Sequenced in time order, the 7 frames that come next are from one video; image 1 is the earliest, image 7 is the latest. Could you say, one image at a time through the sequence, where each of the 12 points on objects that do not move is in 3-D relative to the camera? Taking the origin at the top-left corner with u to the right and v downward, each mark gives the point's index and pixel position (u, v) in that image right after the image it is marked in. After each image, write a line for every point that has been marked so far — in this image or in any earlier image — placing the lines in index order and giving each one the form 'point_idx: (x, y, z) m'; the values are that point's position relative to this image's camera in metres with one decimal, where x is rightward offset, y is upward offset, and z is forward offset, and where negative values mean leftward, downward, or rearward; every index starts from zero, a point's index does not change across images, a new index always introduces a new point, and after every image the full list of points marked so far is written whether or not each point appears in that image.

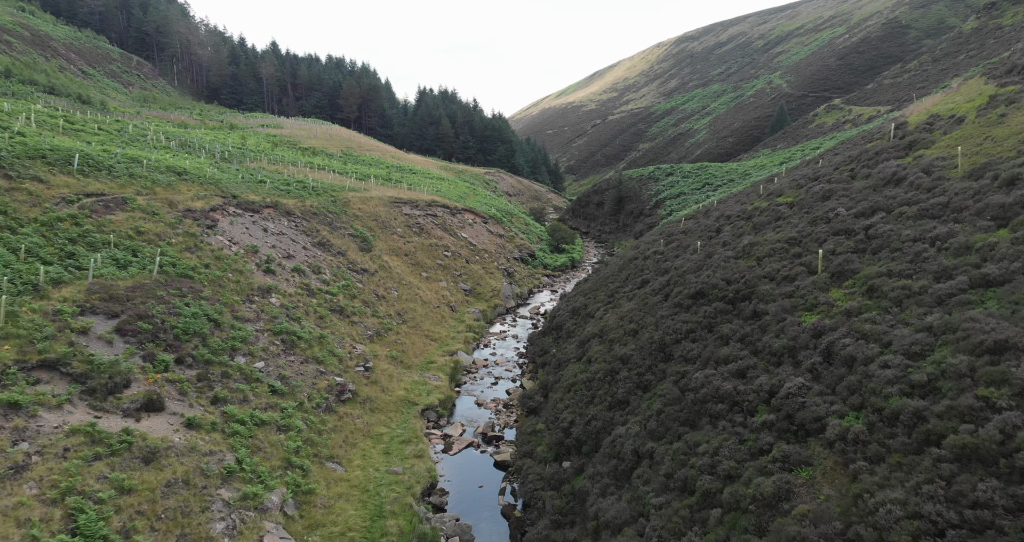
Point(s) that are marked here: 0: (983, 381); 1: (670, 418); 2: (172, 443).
0: (+8.4, -1.9, +10.3) m
1: (+4.4, -4.1, +16.1) m
2: (-9.9, -5.1, +17.0) m
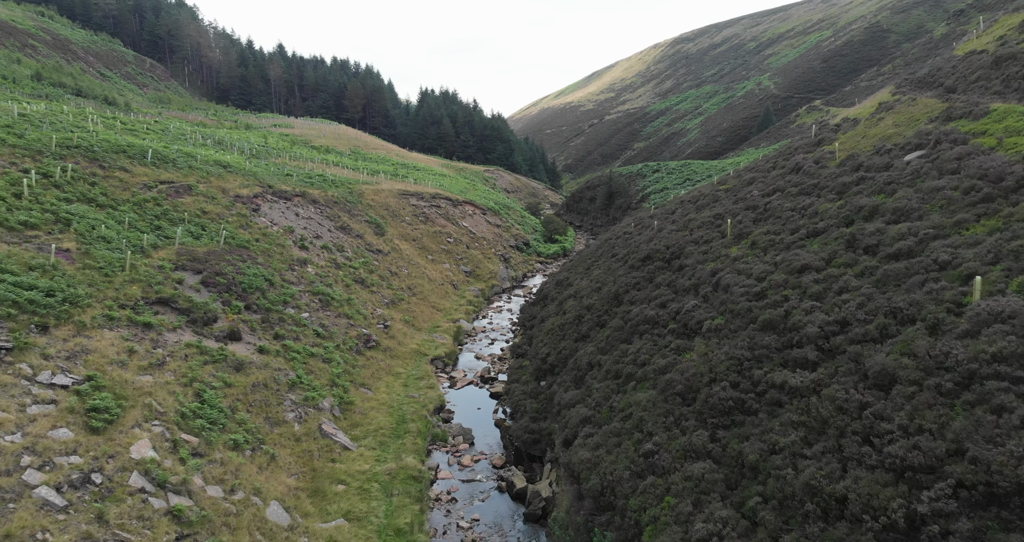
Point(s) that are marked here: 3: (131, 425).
0: (+8.0, -0.5, +16.5) m
1: (+4.0, -2.6, +22.4) m
2: (-10.4, -3.6, +23.2) m
3: (-10.7, -4.3, +16.3) m
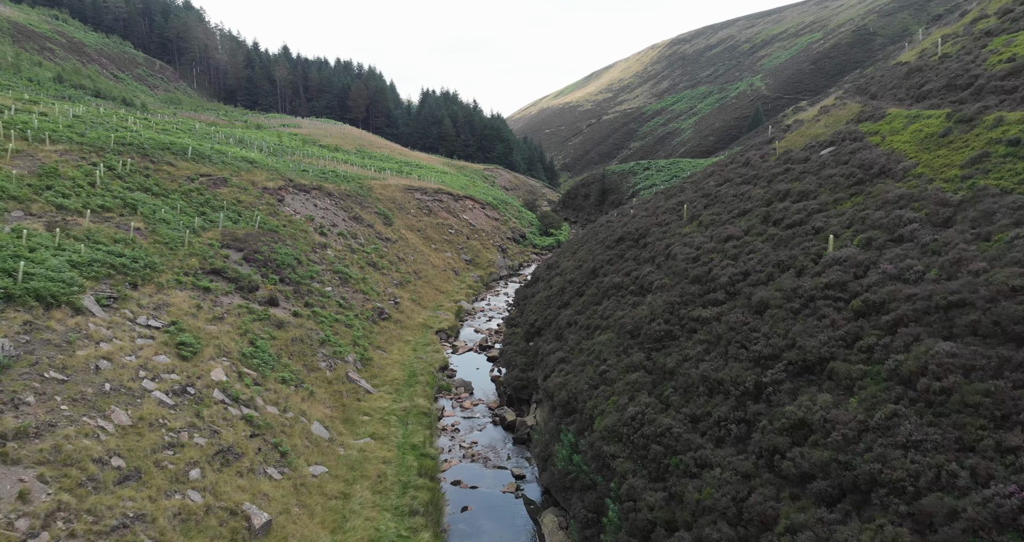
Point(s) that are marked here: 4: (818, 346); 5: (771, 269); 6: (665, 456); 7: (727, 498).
0: (+7.6, +0.7, +21.4) m
1: (+3.6, -1.4, +27.2) m
2: (-10.8, -2.4, +28.1) m
3: (-11.1, -3.2, +21.1) m
4: (+7.3, -1.8, +13.7) m
5: (+8.0, 0.0, +17.9) m
6: (+3.8, -4.6, +14.6) m
7: (+4.5, -4.8, +12.3) m
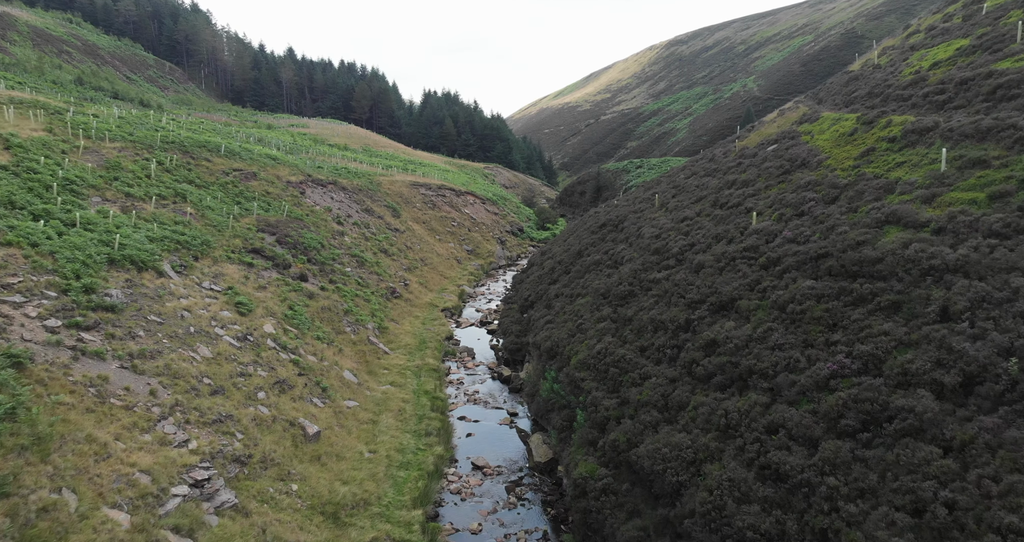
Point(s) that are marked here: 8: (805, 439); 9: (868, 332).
0: (+7.4, +1.9, +26.2) m
1: (+3.4, -0.2, +32.1) m
2: (-11.0, -1.3, +33.0) m
3: (-11.3, -2.0, +26.0) m
4: (+7.0, -0.6, +18.6) m
5: (+7.8, +1.2, +22.7) m
6: (+3.6, -3.5, +19.4) m
7: (+4.3, -3.7, +17.1) m
8: (+6.5, -3.7, +12.9) m
9: (+8.6, -1.5, +13.9) m
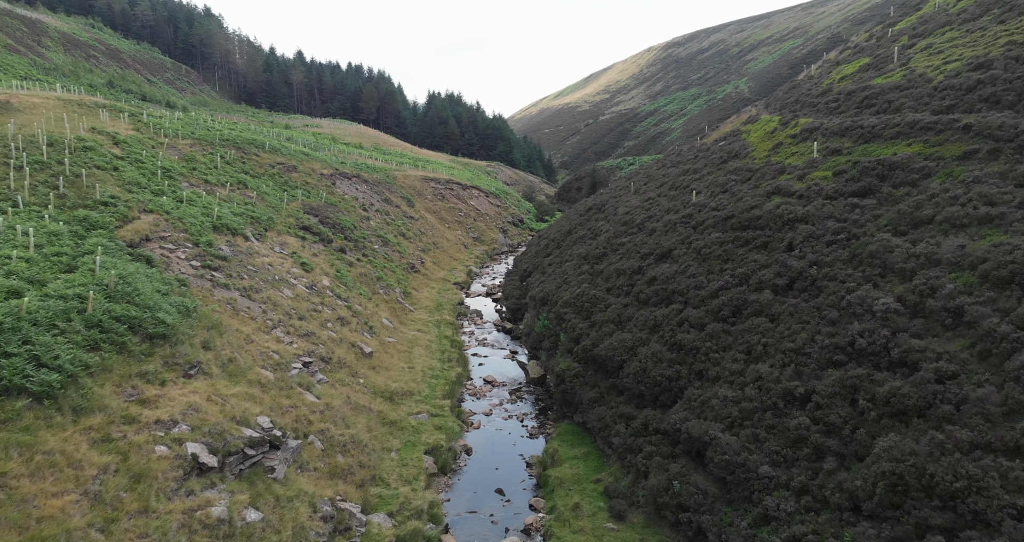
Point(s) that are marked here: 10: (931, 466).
0: (+7.5, +3.7, +33.7) m
1: (+3.5, +1.6, +39.6) m
2: (-10.9, +0.6, +40.5) m
3: (-11.2, -0.2, +33.6) m
4: (+7.1, +1.2, +26.1) m
5: (+7.8, +3.0, +30.2) m
6: (+3.7, -1.6, +27.0) m
7: (+4.4, -1.8, +24.6) m
8: (+6.6, -1.9, +20.4) m
9: (+8.6, +0.4, +21.5) m
10: (+8.8, -4.1, +12.1) m
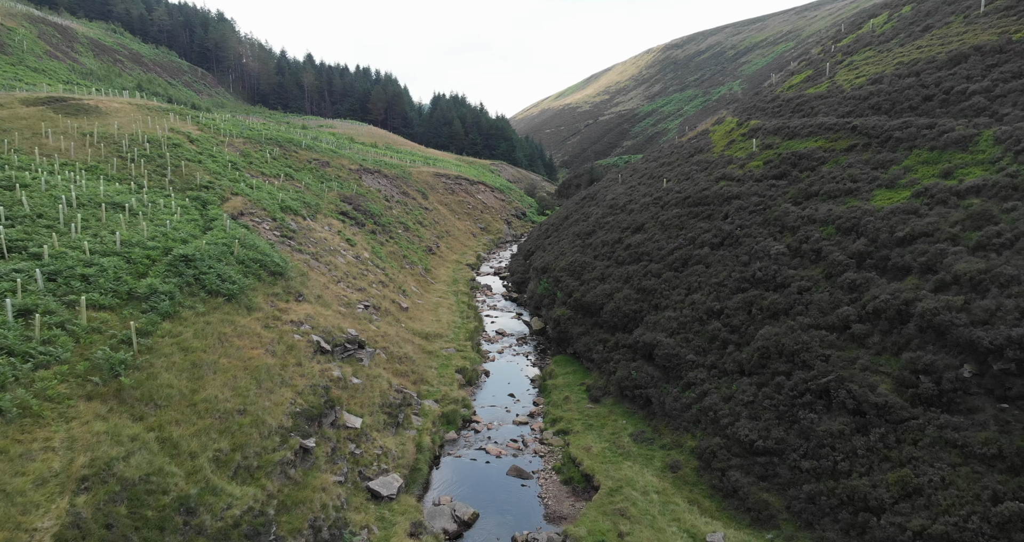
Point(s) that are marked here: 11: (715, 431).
0: (+7.9, +5.5, +41.1) m
1: (+4.0, +3.4, +47.0) m
2: (-10.4, +2.4, +48.0) m
3: (-10.8, +1.6, +41.0) m
4: (+7.5, +3.0, +33.5) m
5: (+8.3, +4.8, +37.6) m
6: (+4.1, +0.2, +34.4) m
7: (+4.8, 0.0, +32.0) m
8: (+7.0, -0.1, +27.8) m
9: (+9.0, +2.1, +28.8) m
10: (+9.2, -2.3, +19.5) m
11: (+6.7, -5.3, +19.1) m
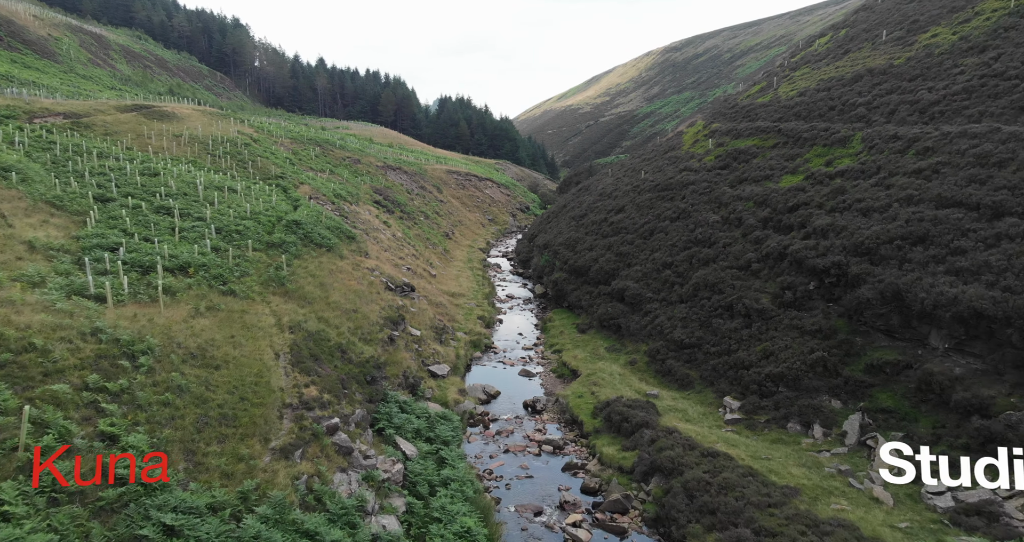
0: (+8.5, +7.5, +50.1) m
1: (+4.6, +5.4, +56.0) m
2: (-9.8, +4.4, +57.0) m
3: (-10.2, +3.6, +50.1) m
4: (+8.1, +5.0, +42.4) m
5: (+8.9, +6.9, +46.6) m
6: (+4.7, +2.2, +43.3) m
7: (+5.4, +2.0, +41.0) m
8: (+7.5, +1.9, +36.8) m
9: (+9.6, +4.2, +37.8) m
10: (+9.7, -0.3, +28.5) m
11: (+7.2, -3.2, +28.1) m
